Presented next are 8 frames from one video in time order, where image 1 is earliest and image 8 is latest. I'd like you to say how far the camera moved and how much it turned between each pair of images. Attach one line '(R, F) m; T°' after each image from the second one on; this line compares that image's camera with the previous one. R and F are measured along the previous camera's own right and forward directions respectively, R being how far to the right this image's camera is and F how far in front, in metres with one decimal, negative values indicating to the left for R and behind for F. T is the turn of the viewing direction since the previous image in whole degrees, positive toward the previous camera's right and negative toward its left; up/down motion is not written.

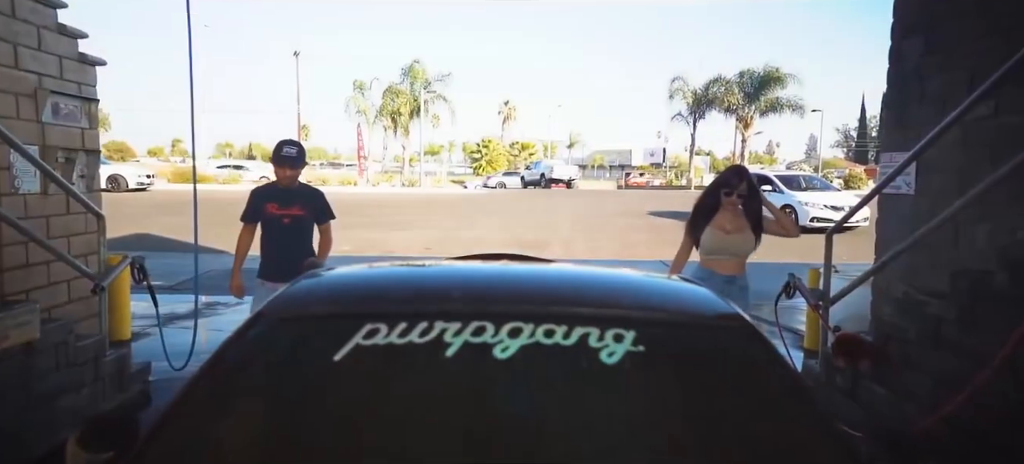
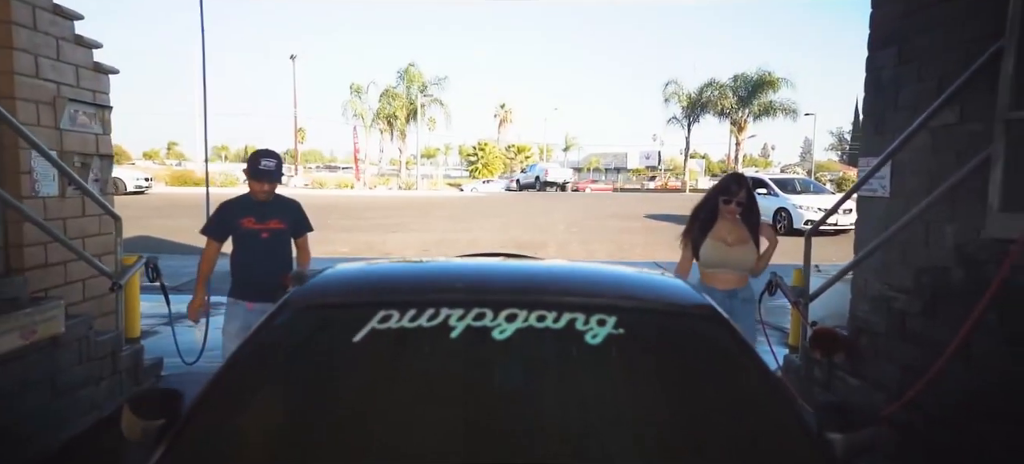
(0.0, -0.2) m; 0°
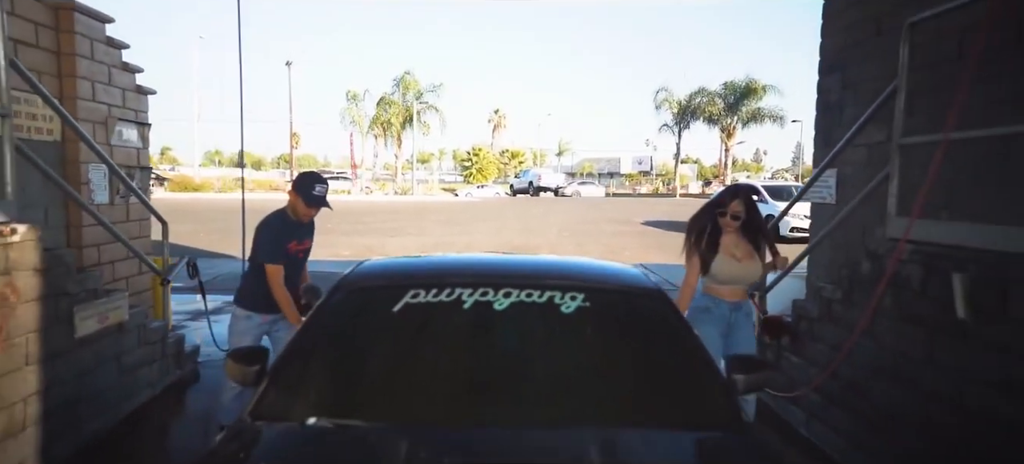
(0.0, -0.6) m; +1°
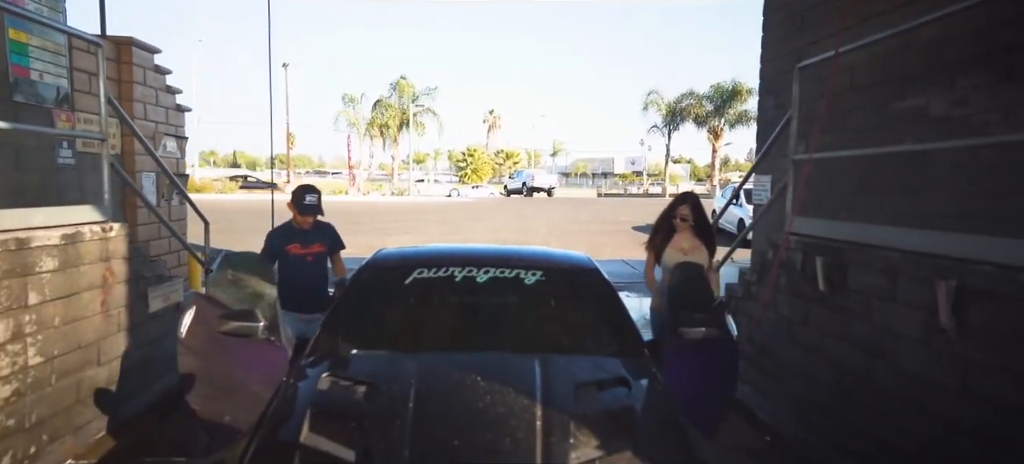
(+0.1, -0.9) m; 0°
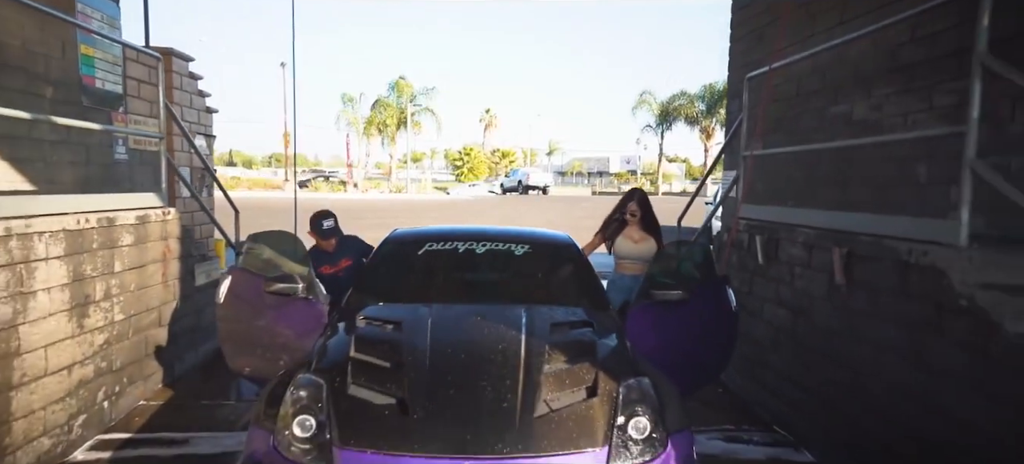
(0.0, -0.7) m; 0°
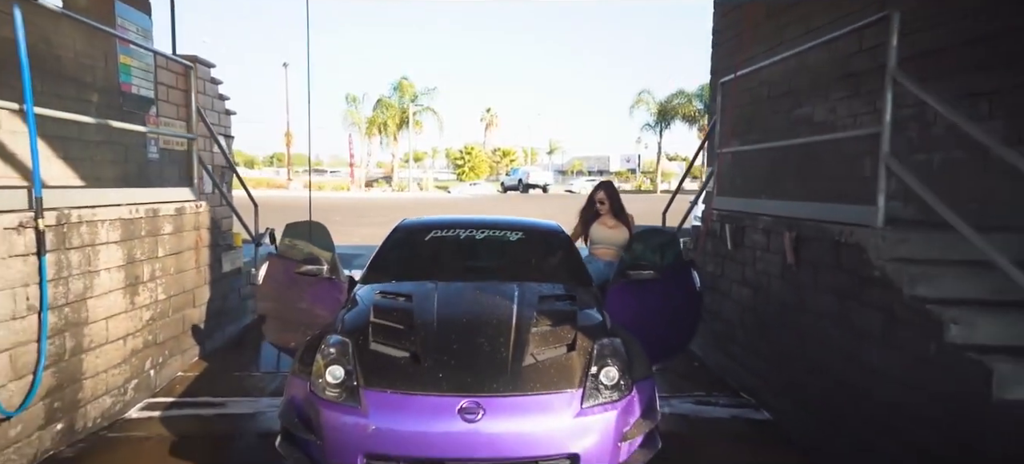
(0.0, -0.5) m; 0°
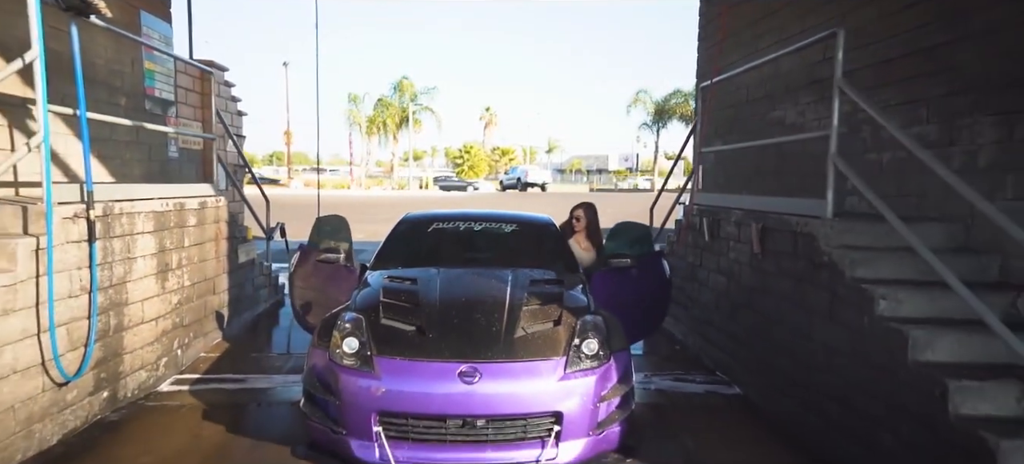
(0.0, -0.4) m; 0°
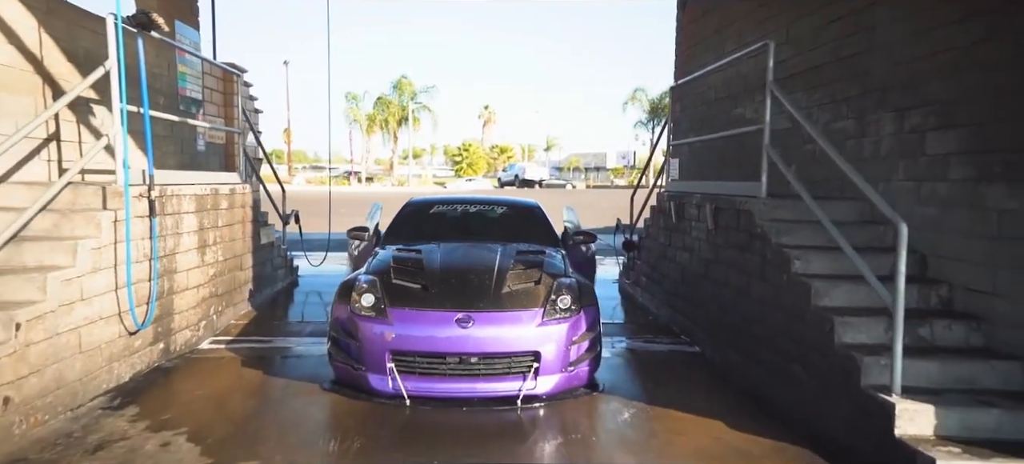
(+0.1, -0.7) m; 0°
